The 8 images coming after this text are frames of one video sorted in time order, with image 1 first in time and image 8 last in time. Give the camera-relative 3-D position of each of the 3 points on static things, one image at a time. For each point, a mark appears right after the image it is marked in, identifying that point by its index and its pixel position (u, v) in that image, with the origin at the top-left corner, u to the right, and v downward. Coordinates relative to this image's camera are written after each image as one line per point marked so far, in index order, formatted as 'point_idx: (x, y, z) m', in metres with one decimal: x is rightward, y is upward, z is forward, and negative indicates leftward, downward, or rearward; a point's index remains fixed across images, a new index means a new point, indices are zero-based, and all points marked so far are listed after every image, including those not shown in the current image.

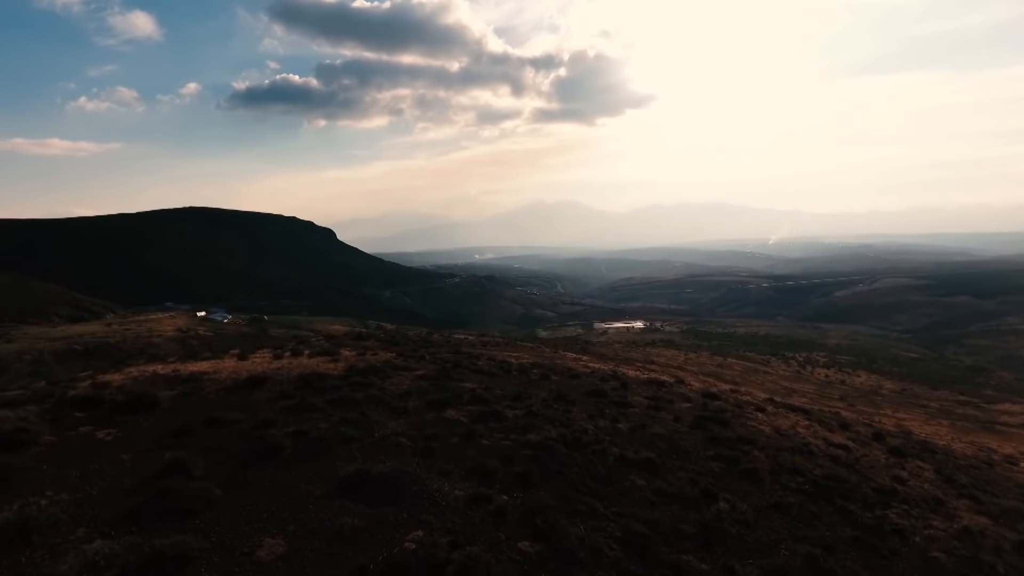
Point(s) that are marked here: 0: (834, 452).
0: (+9.9, -5.1, +17.7) m
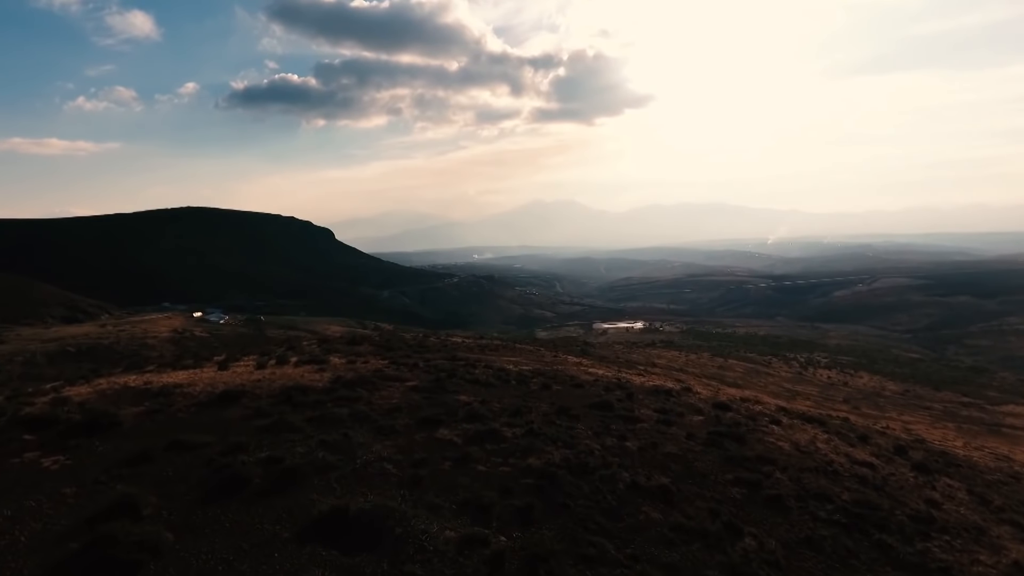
0: (+9.9, -5.2, +16.4) m
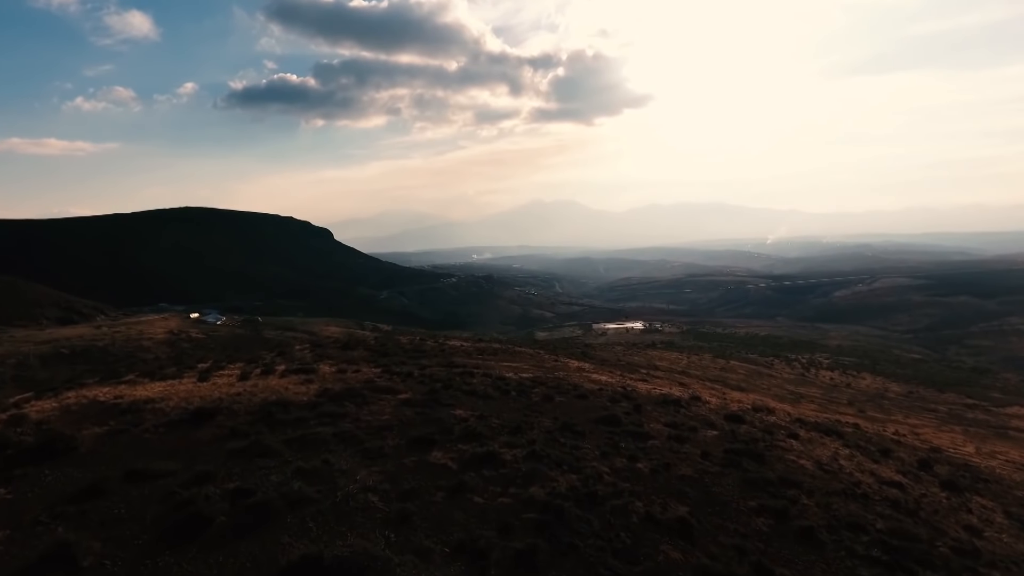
0: (+9.9, -5.4, +15.1) m
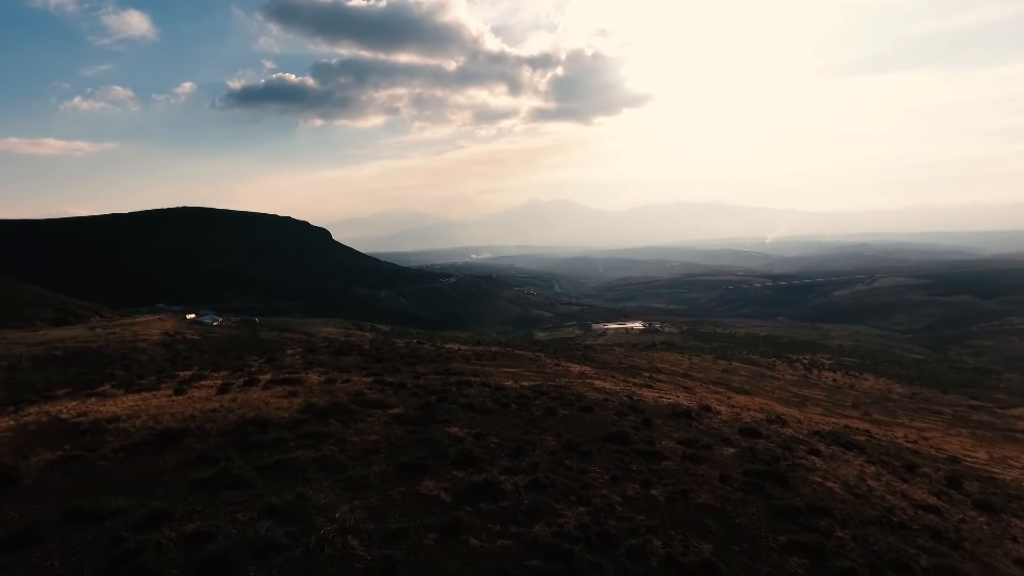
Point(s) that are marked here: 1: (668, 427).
0: (+9.9, -5.5, +13.8) m
1: (+5.0, -4.4, +18.4) m
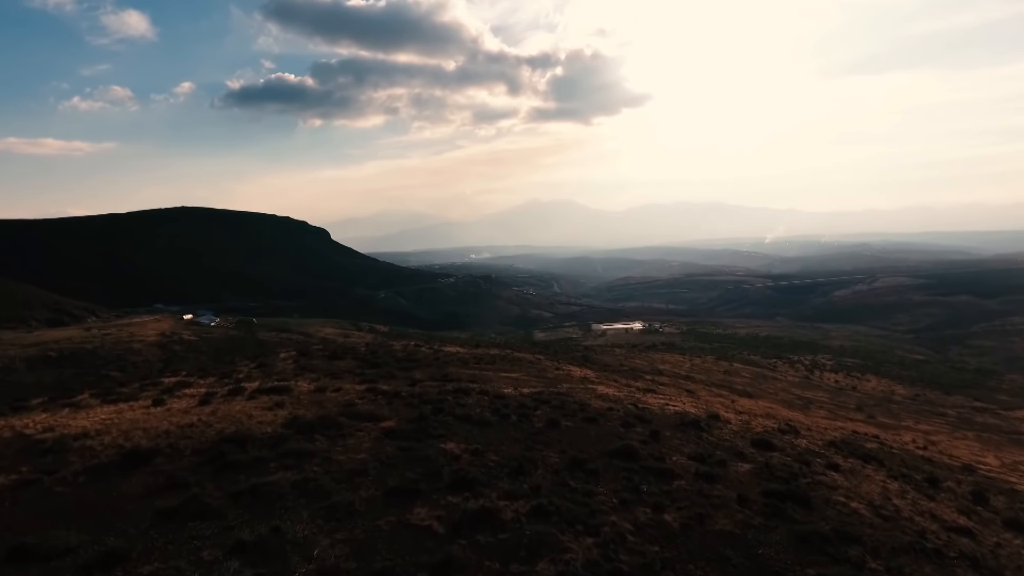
0: (+9.9, -5.7, +12.8) m
1: (+5.0, -4.5, +17.4) m
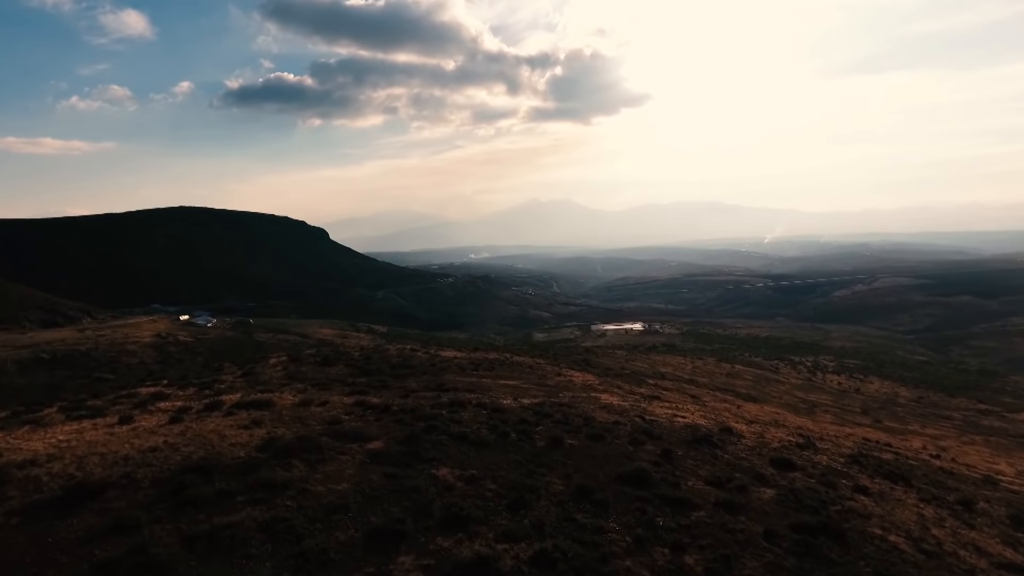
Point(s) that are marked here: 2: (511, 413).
0: (+9.9, -5.8, +11.4) m
1: (+5.0, -4.7, +16.0) m
2: (0.0, -4.2, +19.5) m
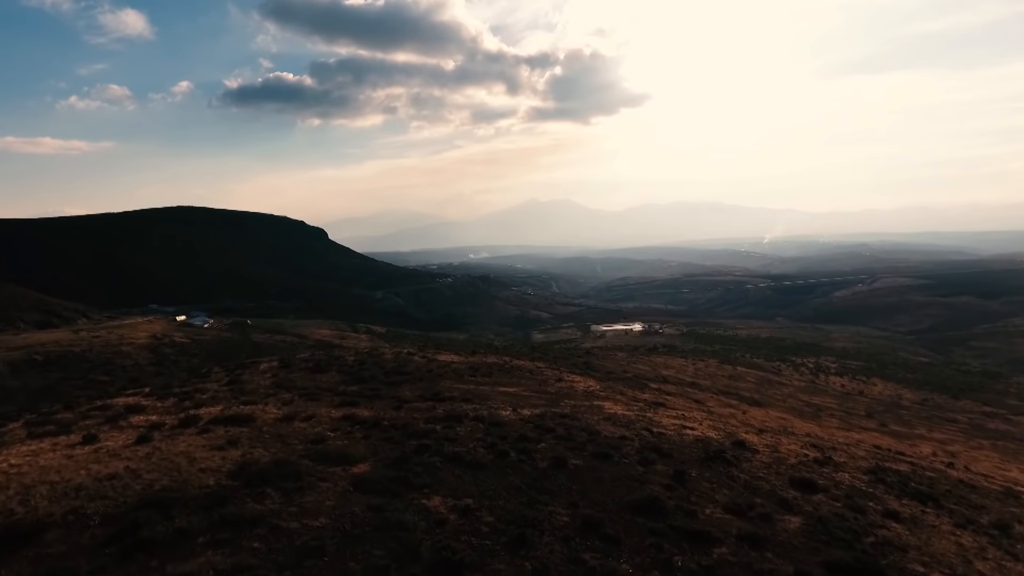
0: (+9.9, -6.0, +10.1) m
1: (+4.9, -4.9, +14.7) m
2: (0.0, -4.4, +18.3) m
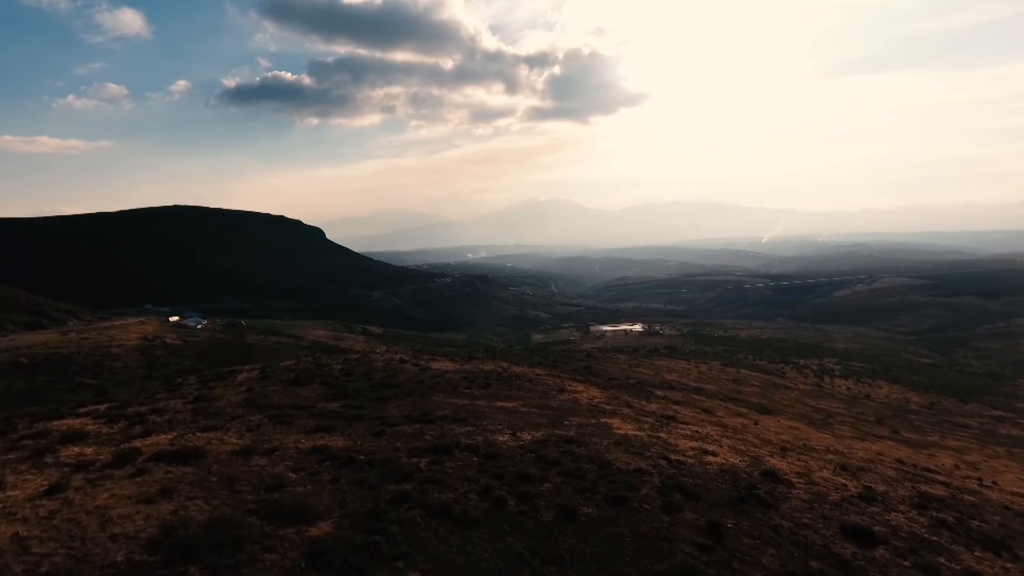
0: (+9.8, -6.3, +7.6) m
1: (+4.9, -5.2, +12.2) m
2: (-0.1, -4.6, +15.7) m
